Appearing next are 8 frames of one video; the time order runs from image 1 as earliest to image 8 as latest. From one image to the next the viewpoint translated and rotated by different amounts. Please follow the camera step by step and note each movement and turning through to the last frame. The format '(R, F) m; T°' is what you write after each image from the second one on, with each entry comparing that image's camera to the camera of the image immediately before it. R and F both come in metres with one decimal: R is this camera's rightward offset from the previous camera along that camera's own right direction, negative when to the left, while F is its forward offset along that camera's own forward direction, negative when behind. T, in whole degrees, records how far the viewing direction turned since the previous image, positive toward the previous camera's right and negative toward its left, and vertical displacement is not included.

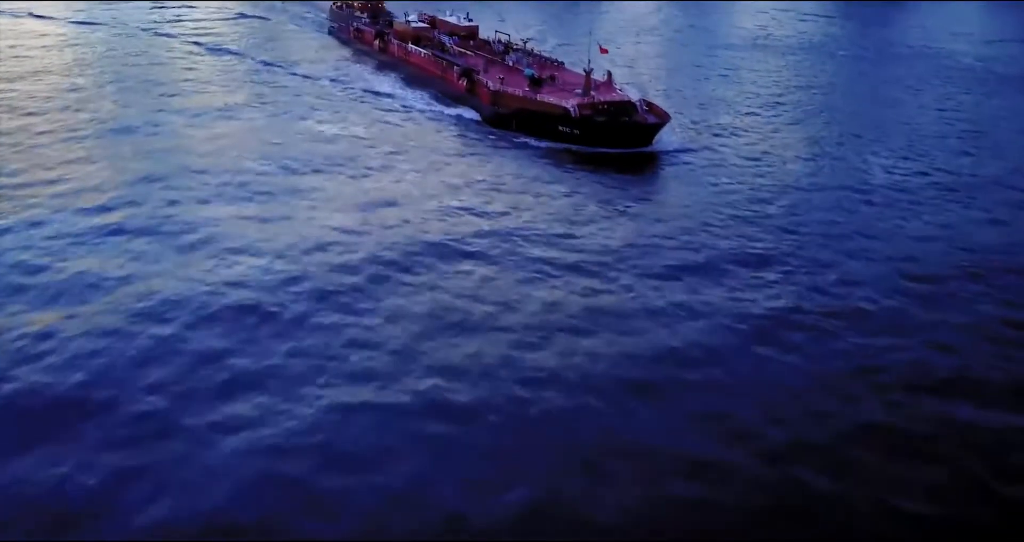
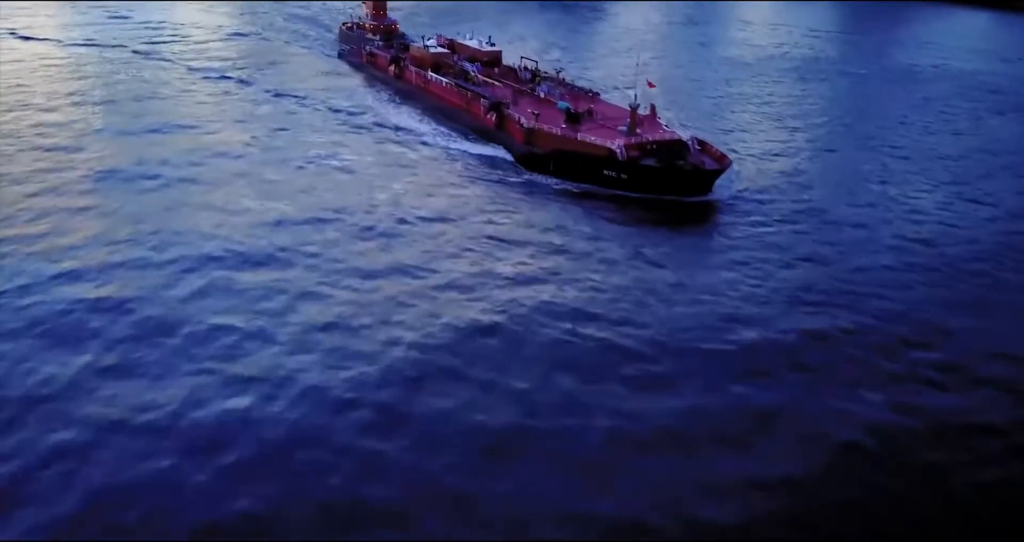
(-0.9, +3.0) m; 0°
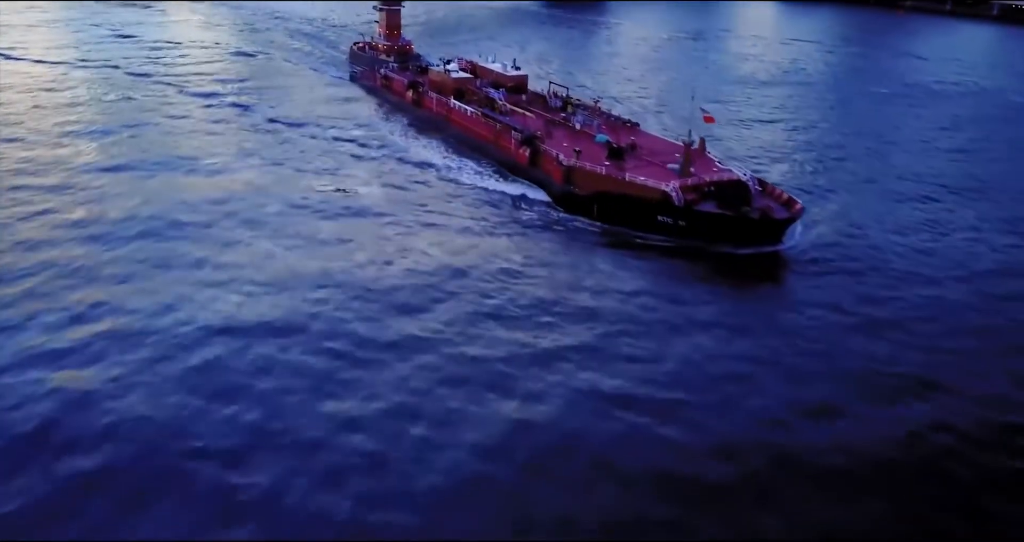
(-0.9, +2.6) m; 0°
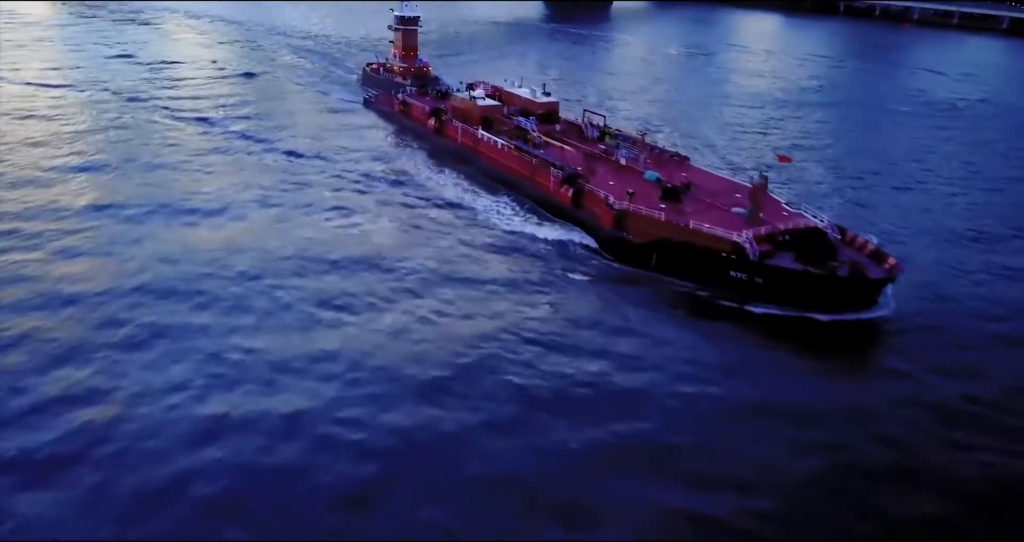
(-1.0, +2.6) m; 0°
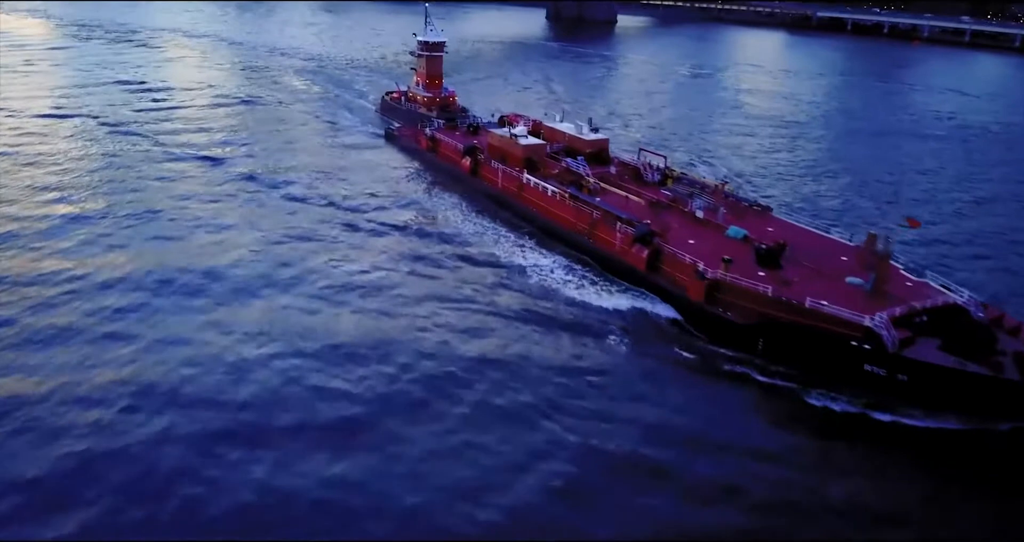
(-1.3, +3.4) m; 0°
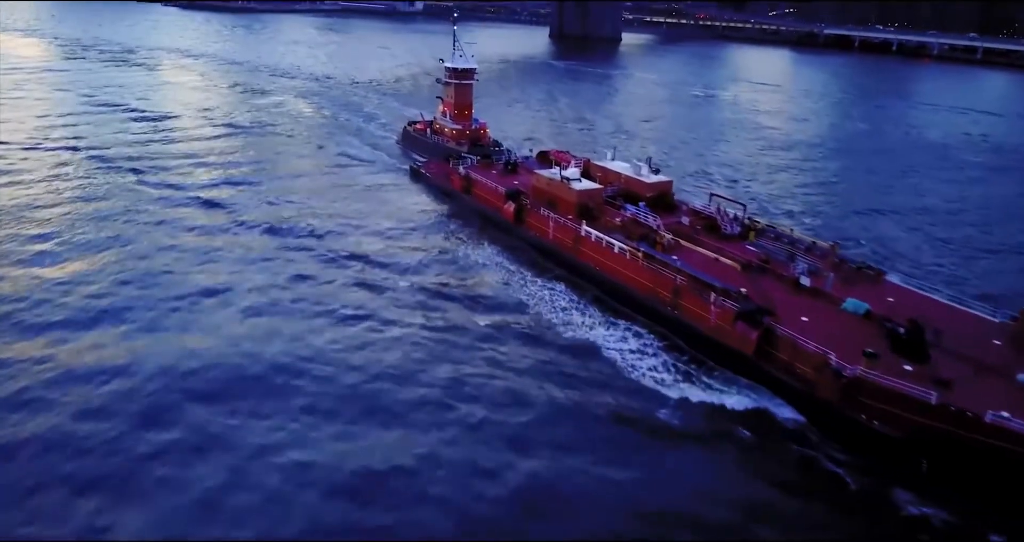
(-1.3, +3.4) m; 0°
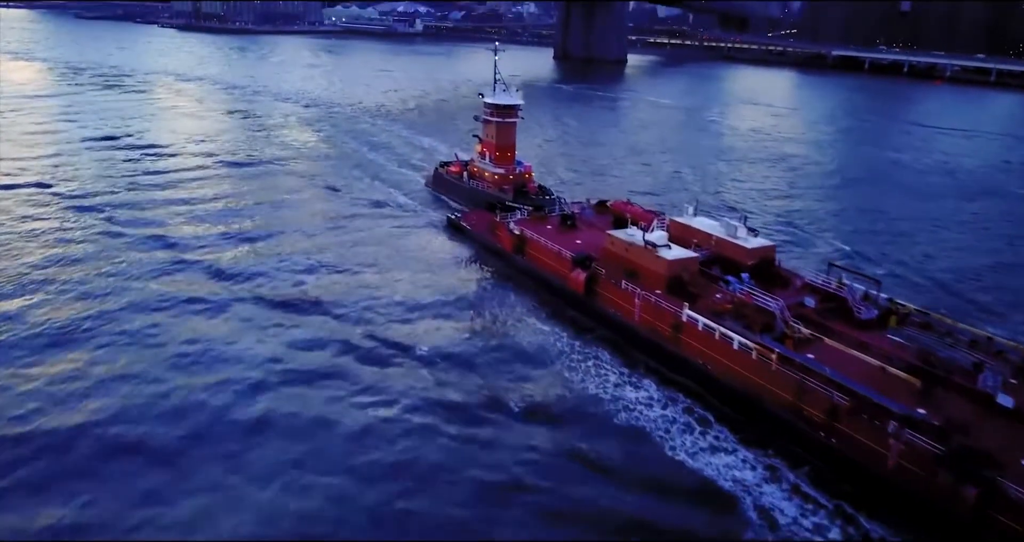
(-1.5, +4.2) m; 0°
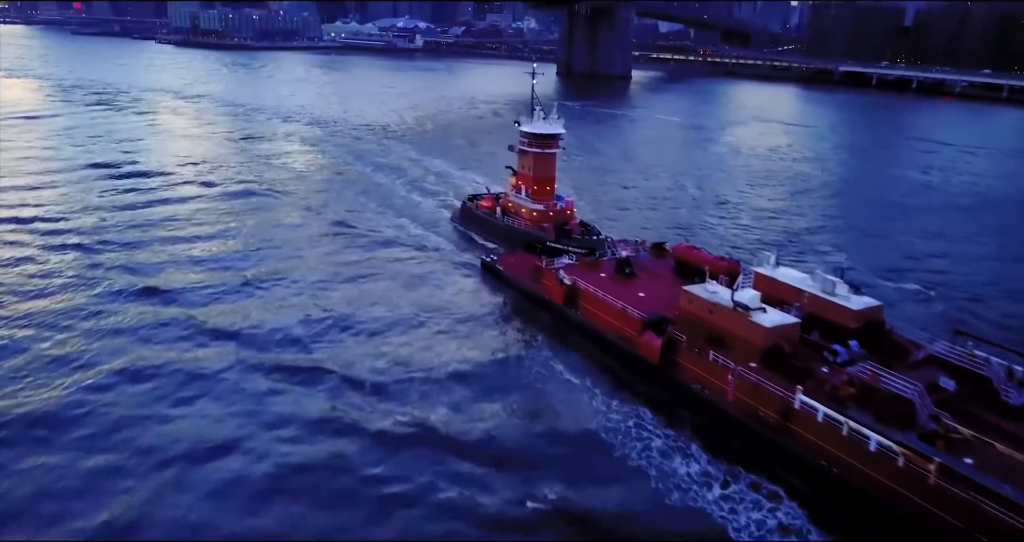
(-1.1, +3.1) m; 0°
